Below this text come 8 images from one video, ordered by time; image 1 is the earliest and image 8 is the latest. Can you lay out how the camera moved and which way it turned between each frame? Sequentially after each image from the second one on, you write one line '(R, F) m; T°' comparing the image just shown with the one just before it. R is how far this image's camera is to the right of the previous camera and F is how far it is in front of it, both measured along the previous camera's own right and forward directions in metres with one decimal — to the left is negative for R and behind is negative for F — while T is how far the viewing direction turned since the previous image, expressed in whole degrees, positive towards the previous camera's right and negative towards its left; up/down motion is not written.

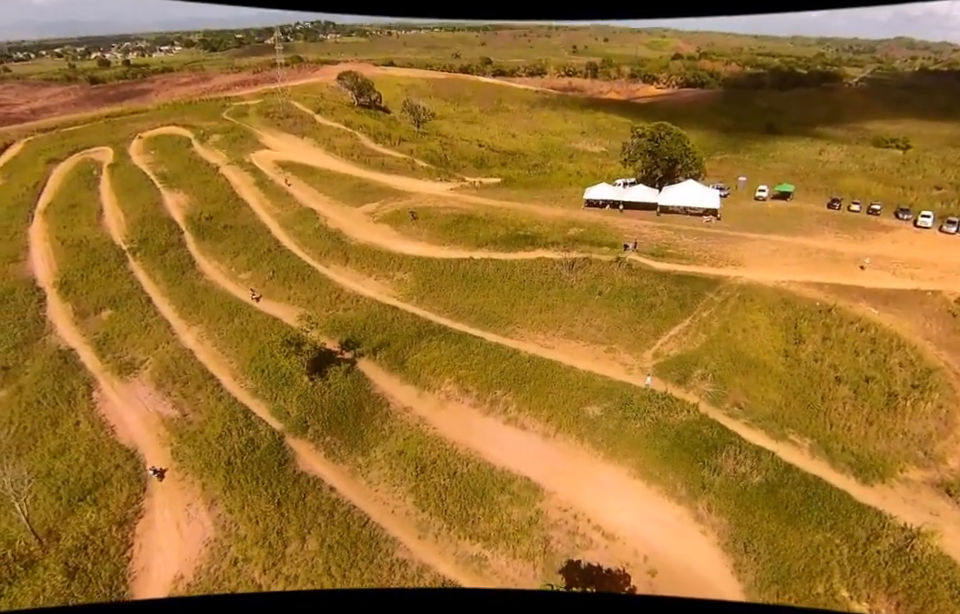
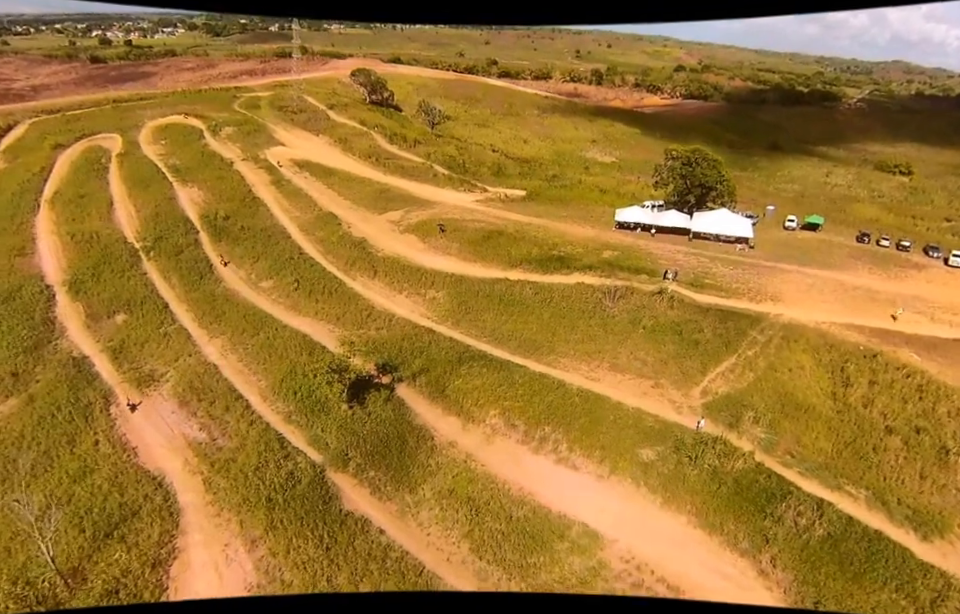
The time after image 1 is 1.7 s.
(-2.5, +0.8) m; +3°
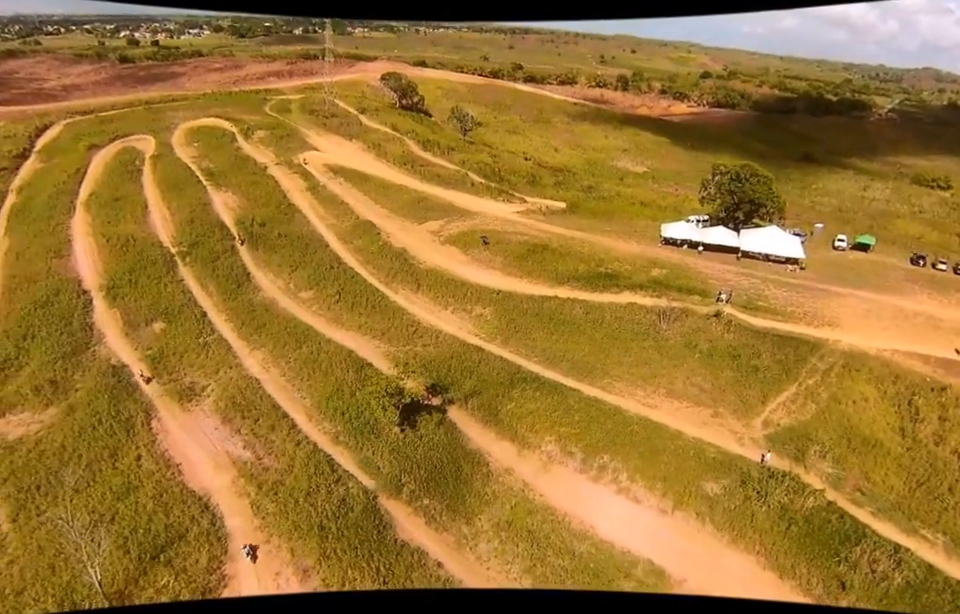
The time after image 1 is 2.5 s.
(-1.6, +0.6) m; -1°
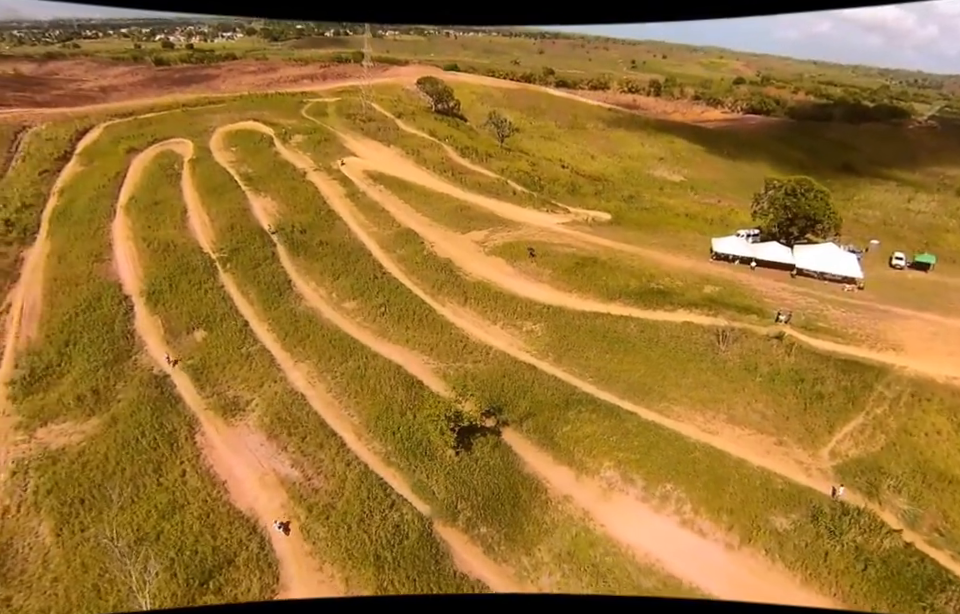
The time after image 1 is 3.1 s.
(-1.4, +0.5) m; -2°
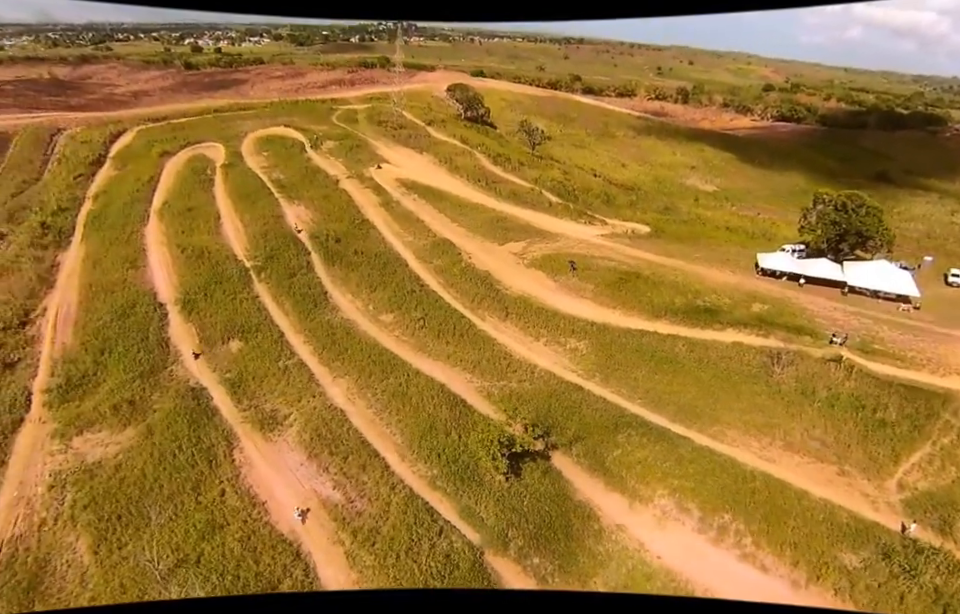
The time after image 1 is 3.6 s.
(-1.1, +0.5) m; -1°
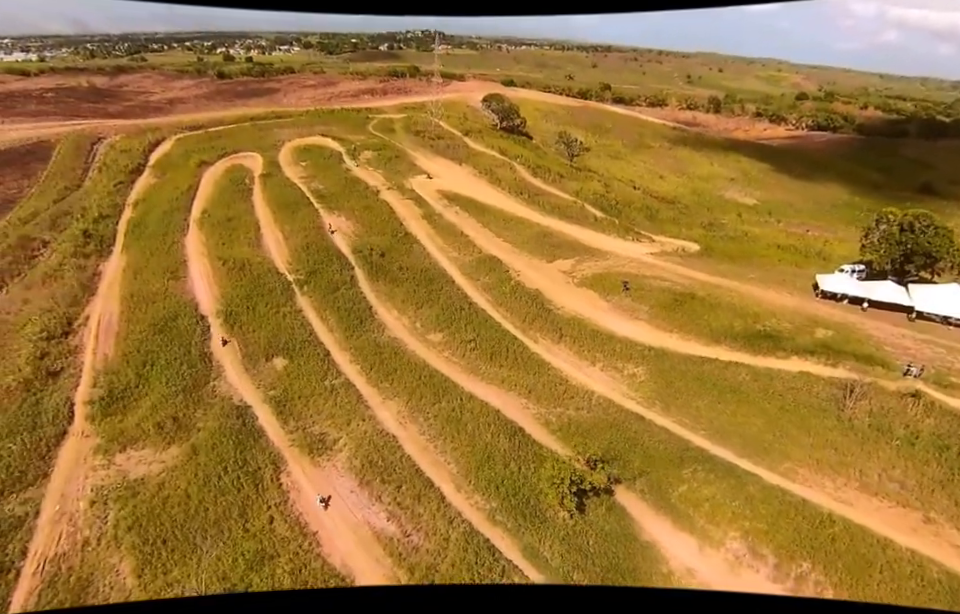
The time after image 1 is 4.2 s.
(-1.4, +0.6) m; -1°
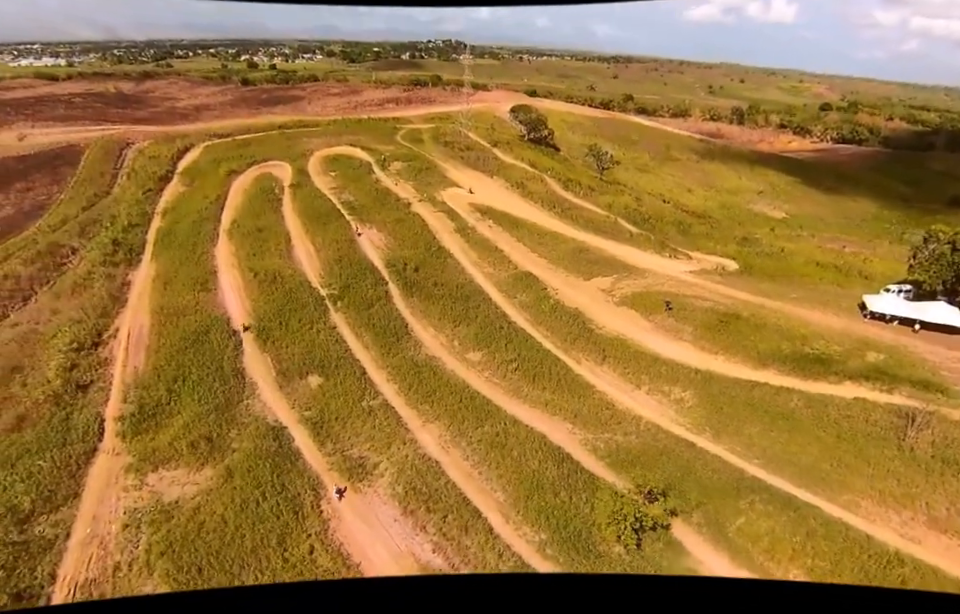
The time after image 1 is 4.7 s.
(-1.2, +0.5) m; -1°
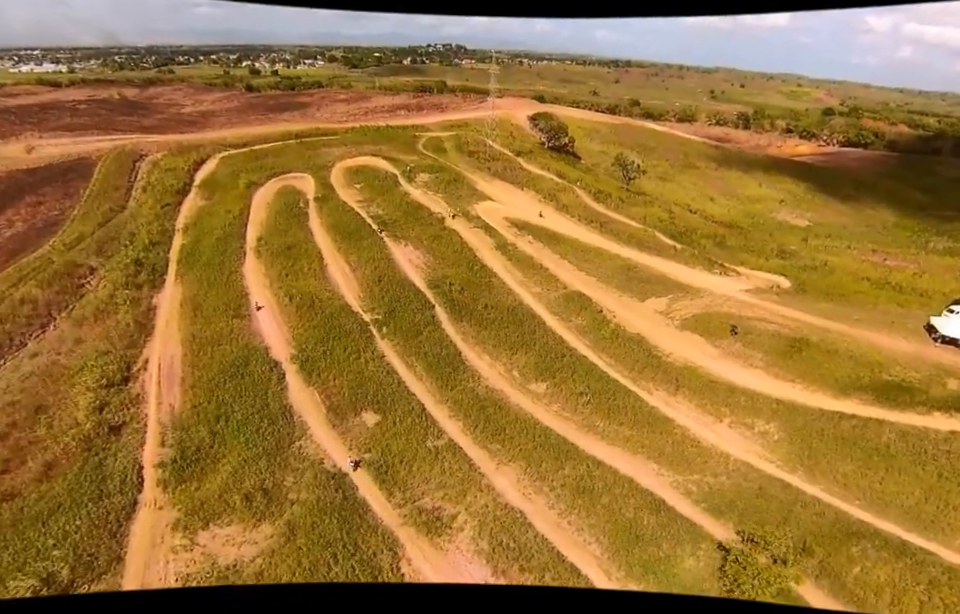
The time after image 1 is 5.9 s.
(-2.9, +1.3) m; +2°
